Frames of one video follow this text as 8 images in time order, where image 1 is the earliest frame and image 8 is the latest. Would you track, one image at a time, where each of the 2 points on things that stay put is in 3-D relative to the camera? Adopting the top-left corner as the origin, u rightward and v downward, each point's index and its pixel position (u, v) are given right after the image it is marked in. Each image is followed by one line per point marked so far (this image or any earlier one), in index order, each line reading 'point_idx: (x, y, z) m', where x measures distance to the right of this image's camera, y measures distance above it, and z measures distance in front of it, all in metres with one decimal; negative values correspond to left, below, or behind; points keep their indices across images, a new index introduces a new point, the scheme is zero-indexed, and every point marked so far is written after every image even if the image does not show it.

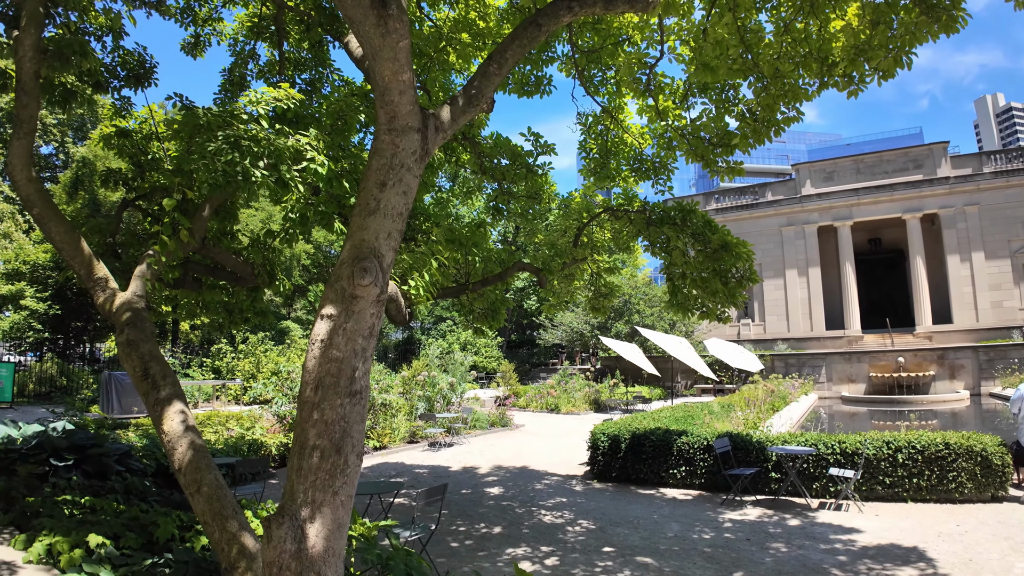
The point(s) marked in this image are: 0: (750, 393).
0: (+6.9, -3.1, +15.9) m
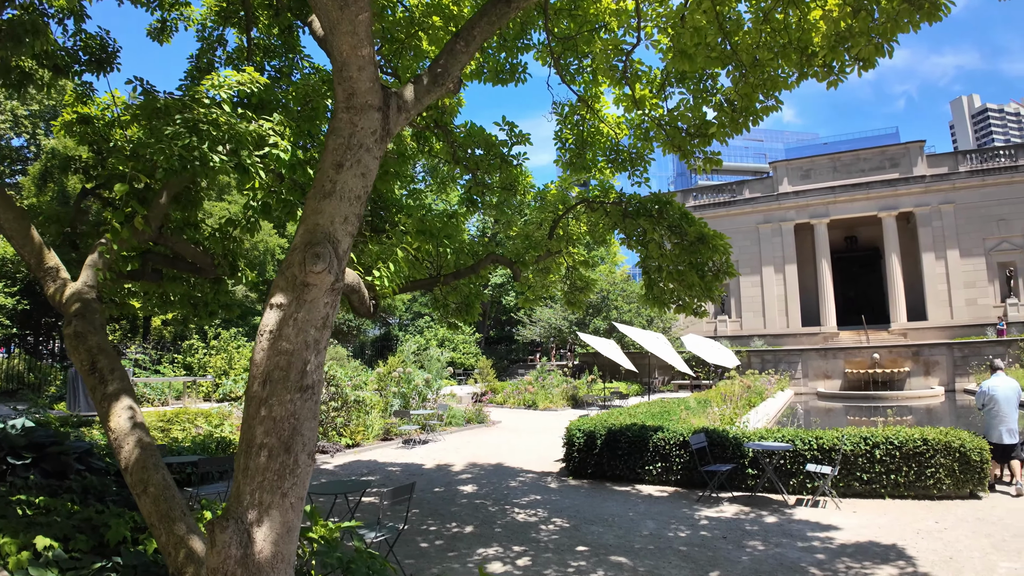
0: (+6.2, -2.9, +15.9) m
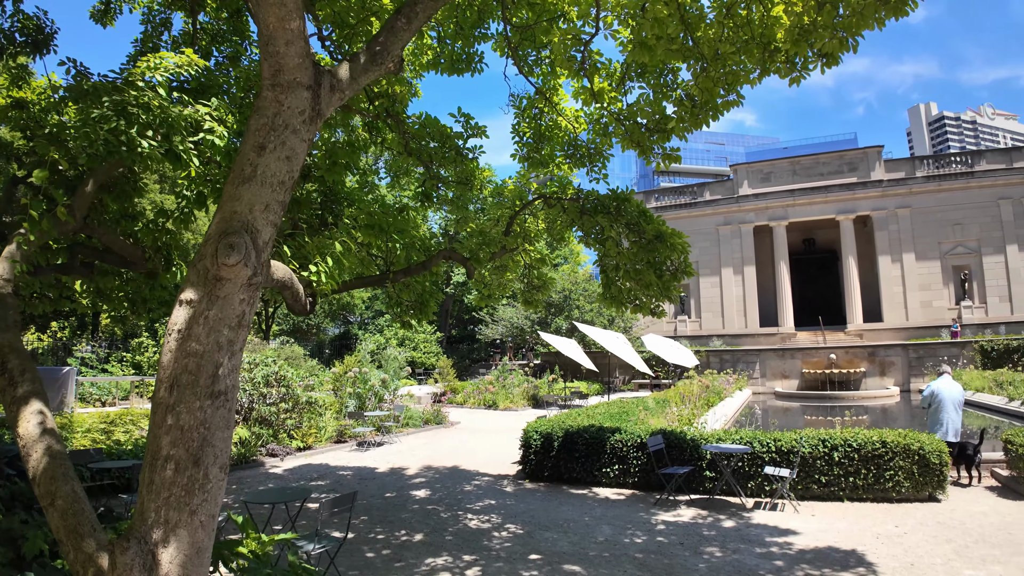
0: (+5.0, -2.9, +15.9) m
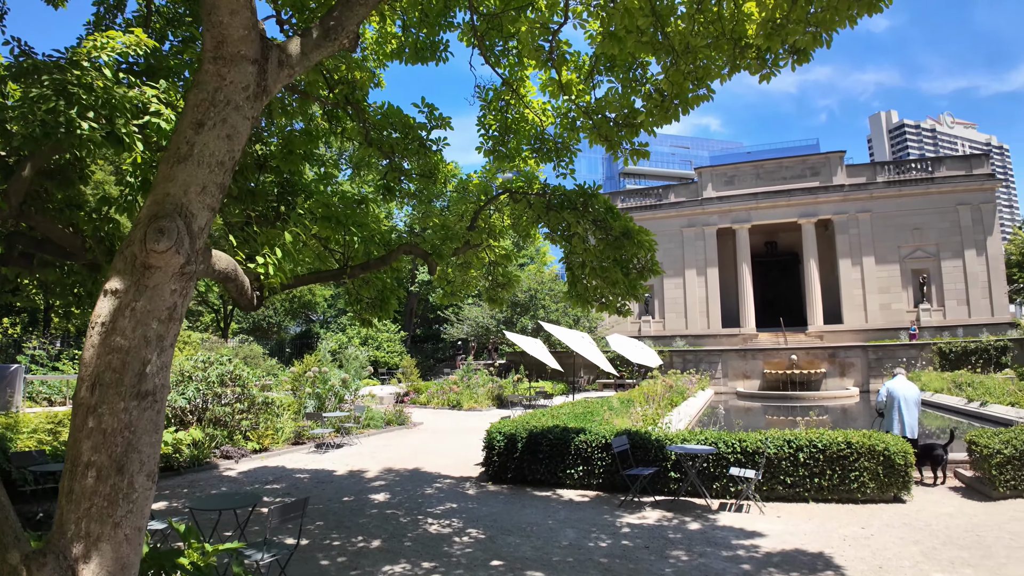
0: (+4.0, -2.9, +15.9) m
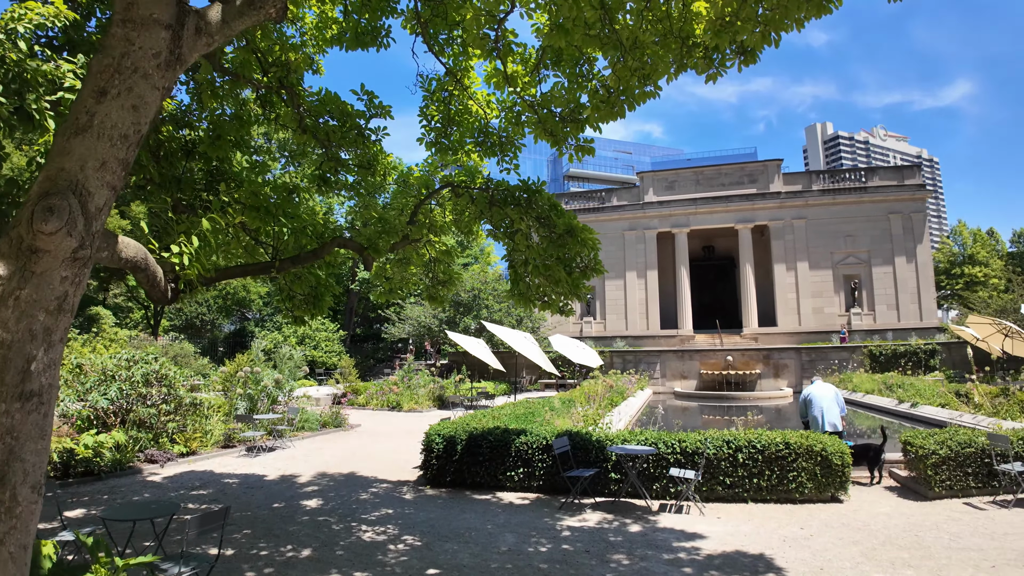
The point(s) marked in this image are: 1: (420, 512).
0: (+2.3, -2.9, +16.1) m
1: (-1.3, -3.2, +7.8) m
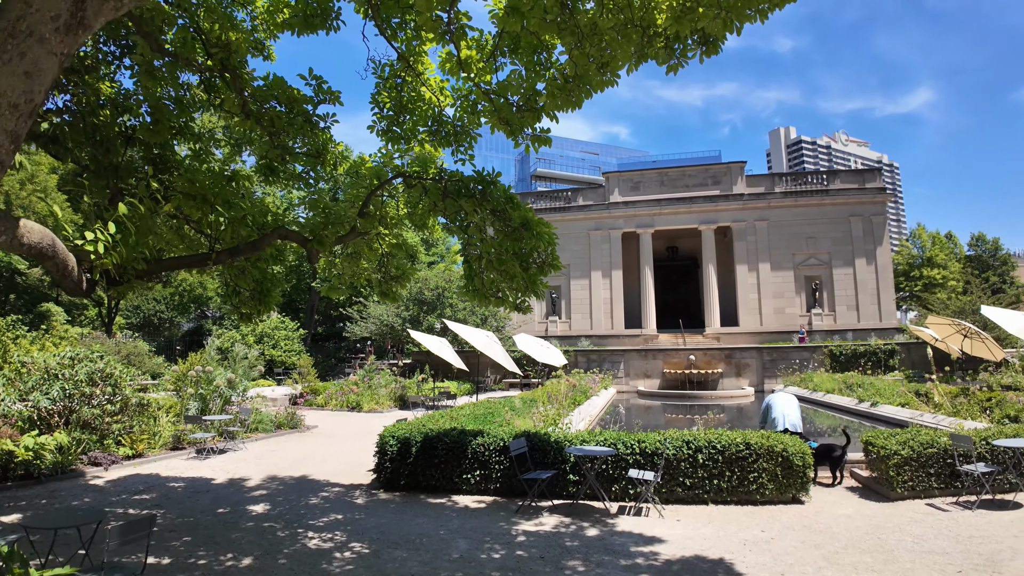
0: (+1.2, -2.9, +15.9) m
1: (-1.9, -3.1, +7.5) m
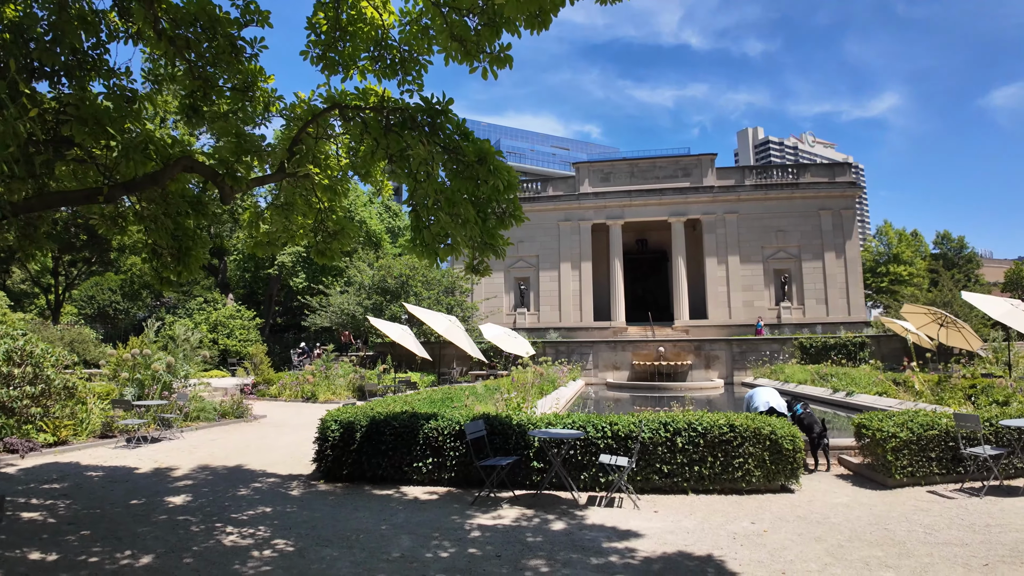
0: (+0.2, -2.4, +15.1) m
1: (-2.4, -2.6, +6.5) m
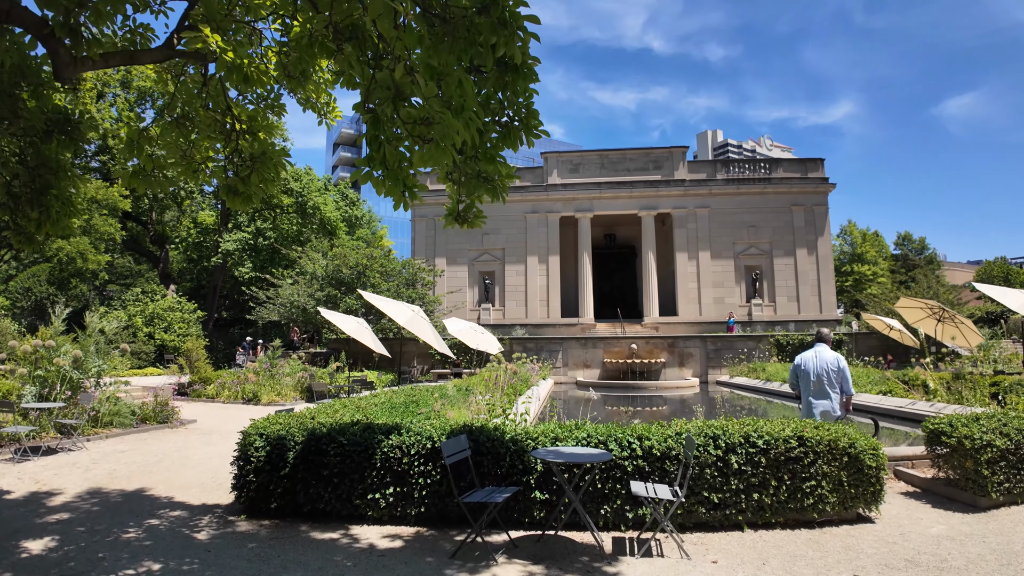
0: (-0.5, -2.1, +13.3) m
1: (-2.5, -2.3, +4.5) m
